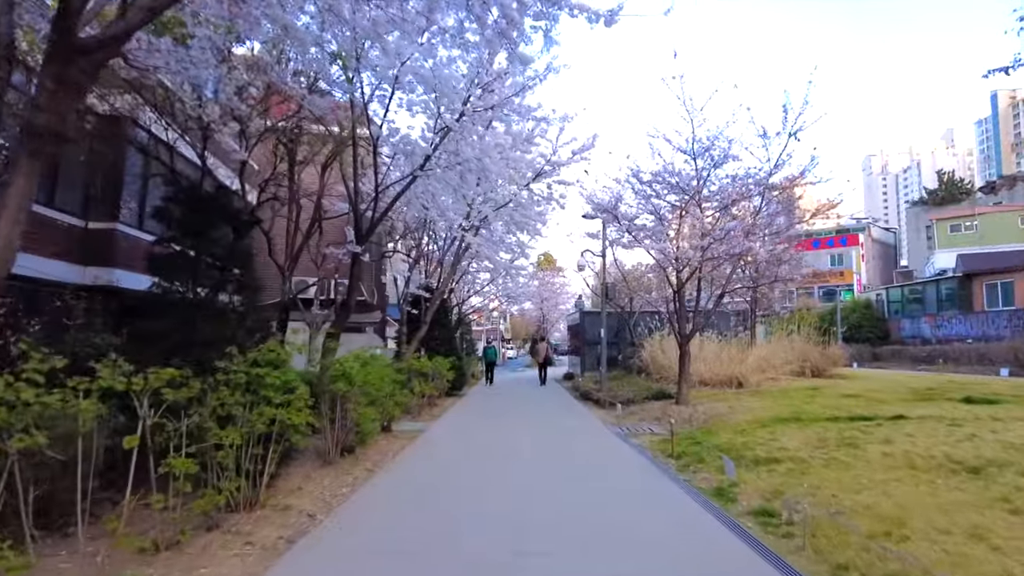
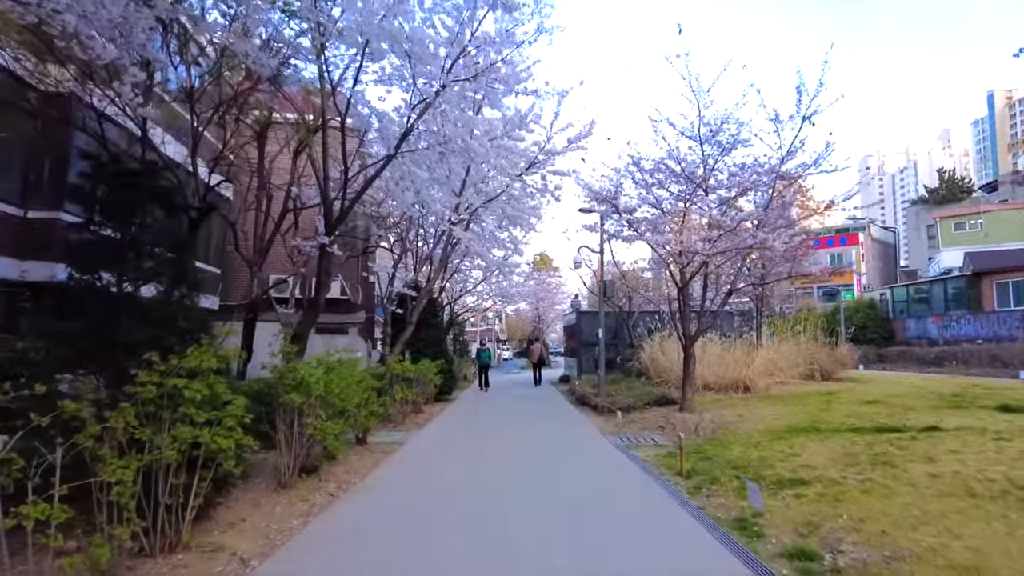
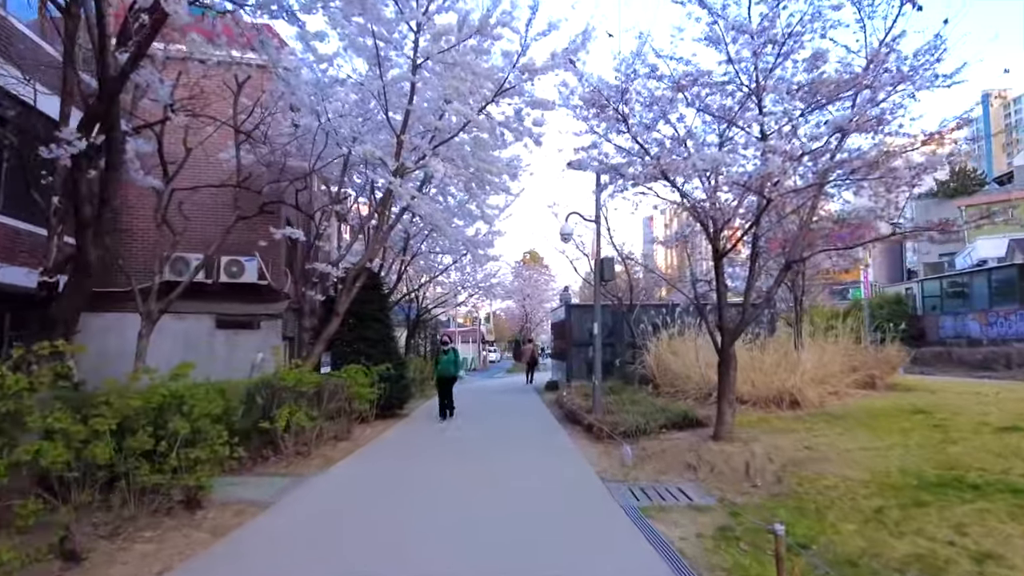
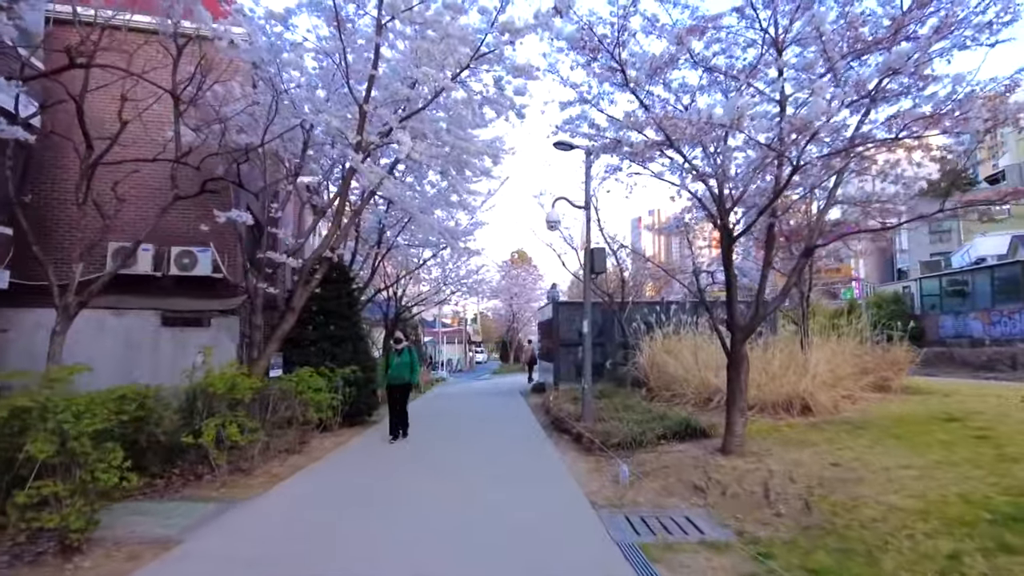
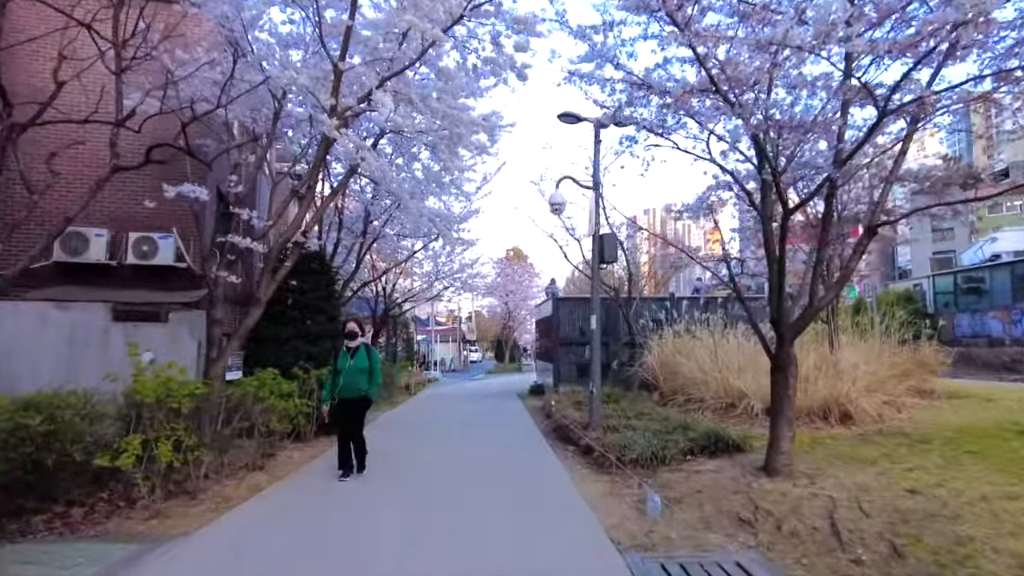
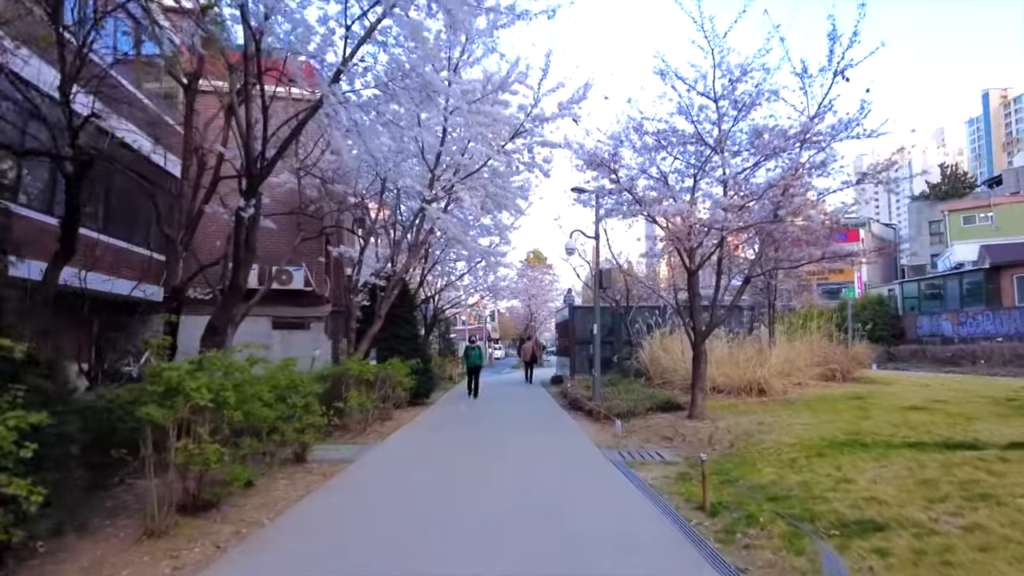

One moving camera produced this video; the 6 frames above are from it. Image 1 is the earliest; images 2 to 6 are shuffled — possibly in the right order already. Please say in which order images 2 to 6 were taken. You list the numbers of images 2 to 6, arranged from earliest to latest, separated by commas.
2, 6, 3, 4, 5
